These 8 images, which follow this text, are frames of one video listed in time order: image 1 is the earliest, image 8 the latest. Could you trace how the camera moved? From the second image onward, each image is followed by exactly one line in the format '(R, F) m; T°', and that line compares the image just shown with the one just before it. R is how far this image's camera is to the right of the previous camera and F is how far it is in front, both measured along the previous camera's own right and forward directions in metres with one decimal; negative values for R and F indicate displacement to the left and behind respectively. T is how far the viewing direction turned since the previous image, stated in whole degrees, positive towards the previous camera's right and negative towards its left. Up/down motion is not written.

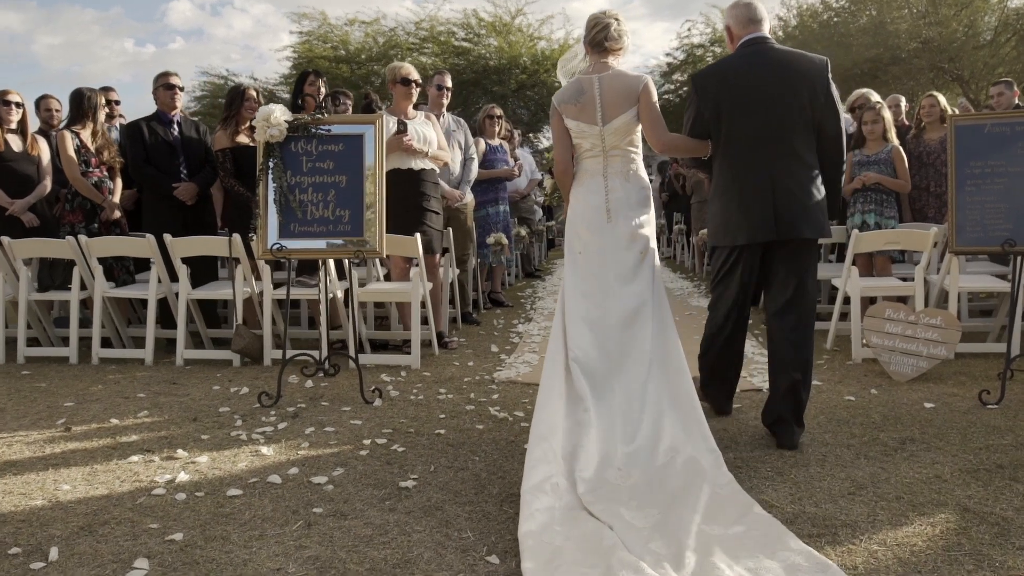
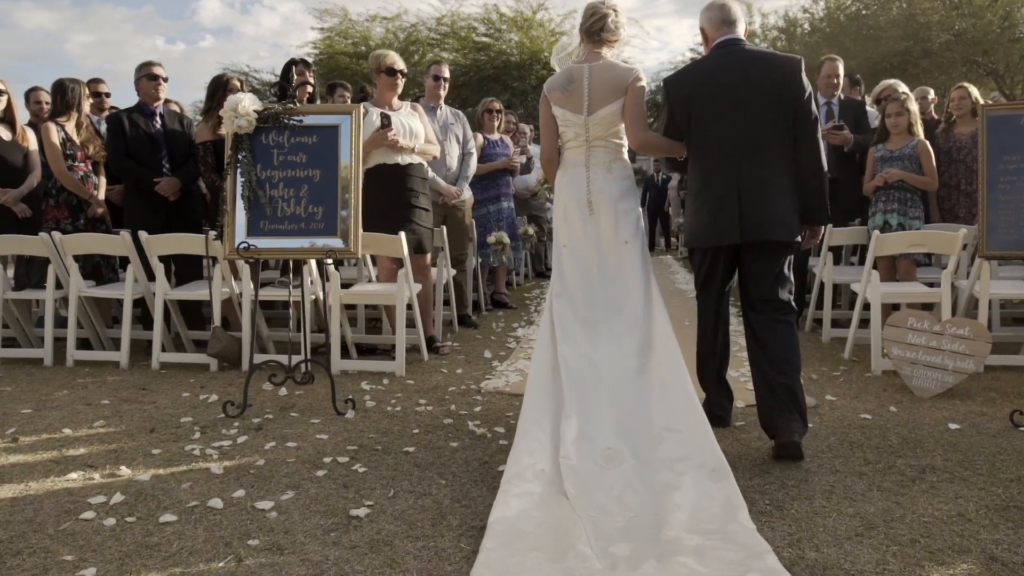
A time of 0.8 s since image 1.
(+0.2, +0.4) m; -2°
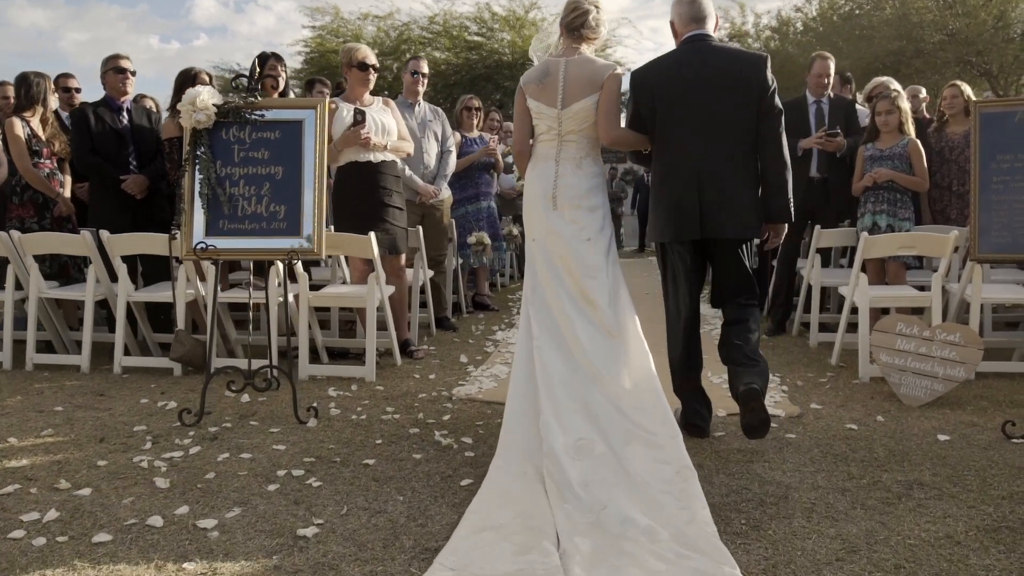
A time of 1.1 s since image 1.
(+0.1, +0.2) m; 0°
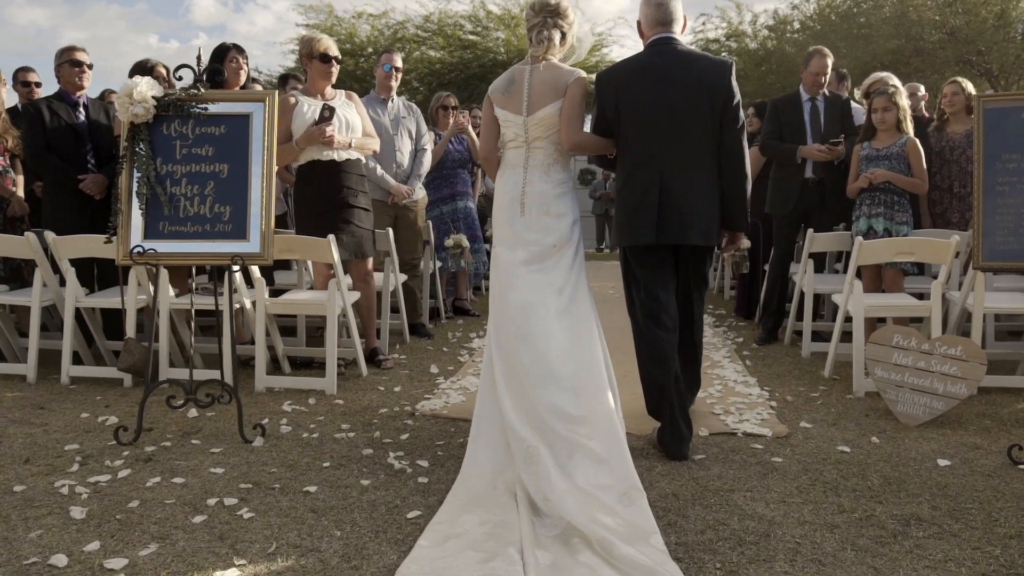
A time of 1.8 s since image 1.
(+0.2, +0.3) m; 0°
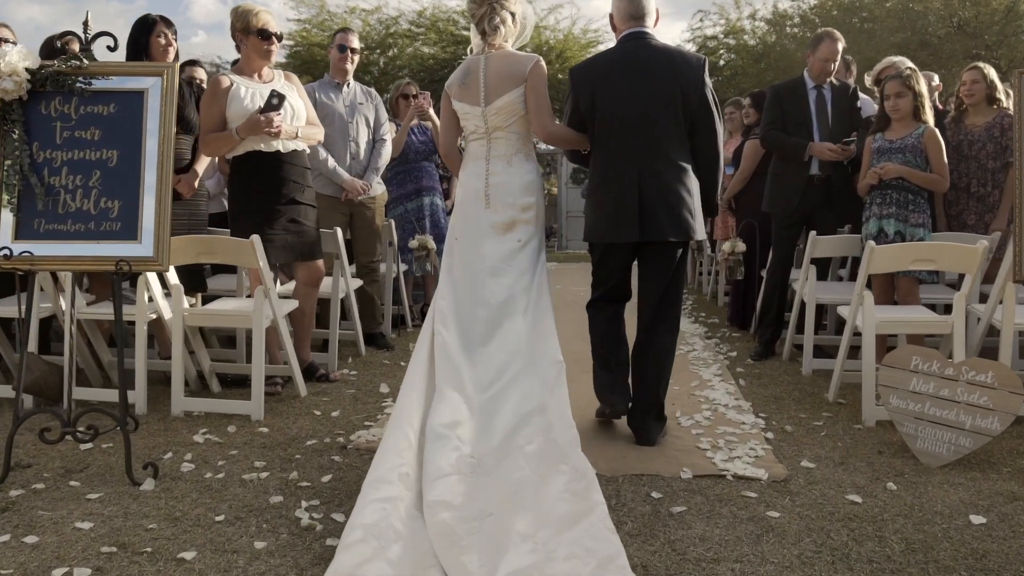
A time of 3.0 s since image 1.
(+0.2, +0.7) m; 0°
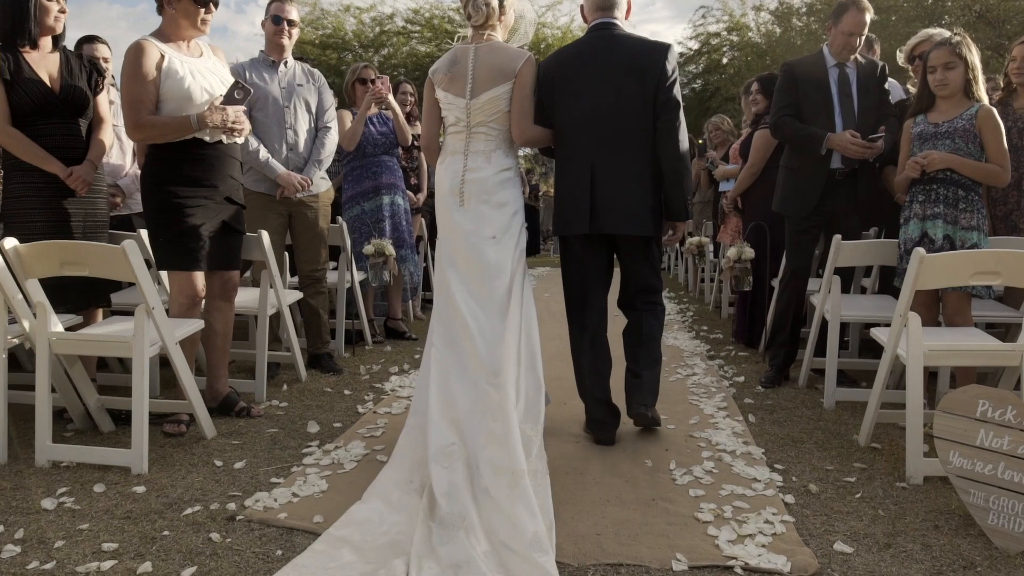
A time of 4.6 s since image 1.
(+0.2, +0.9) m; 0°
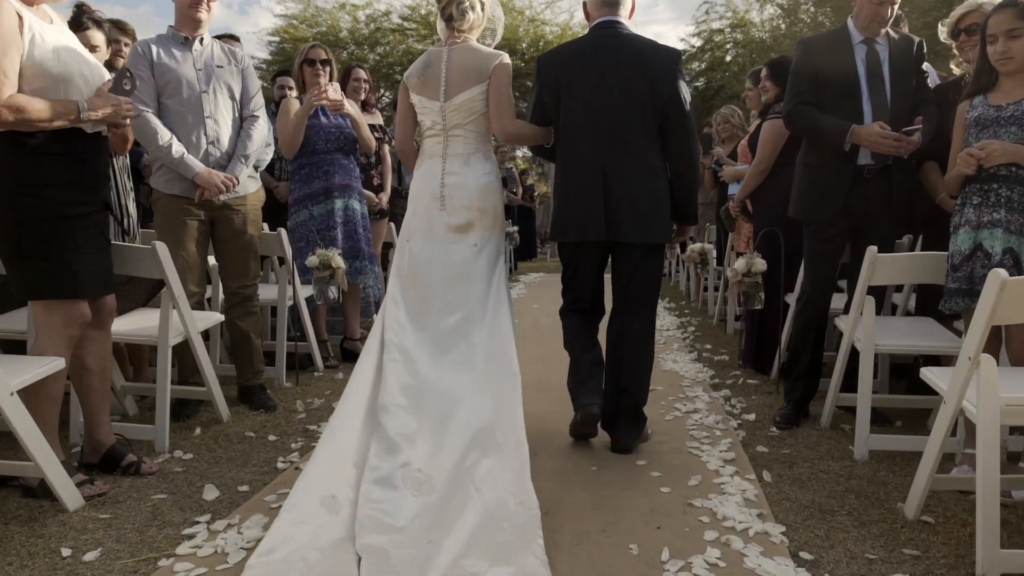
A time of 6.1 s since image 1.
(+0.2, +0.8) m; 0°
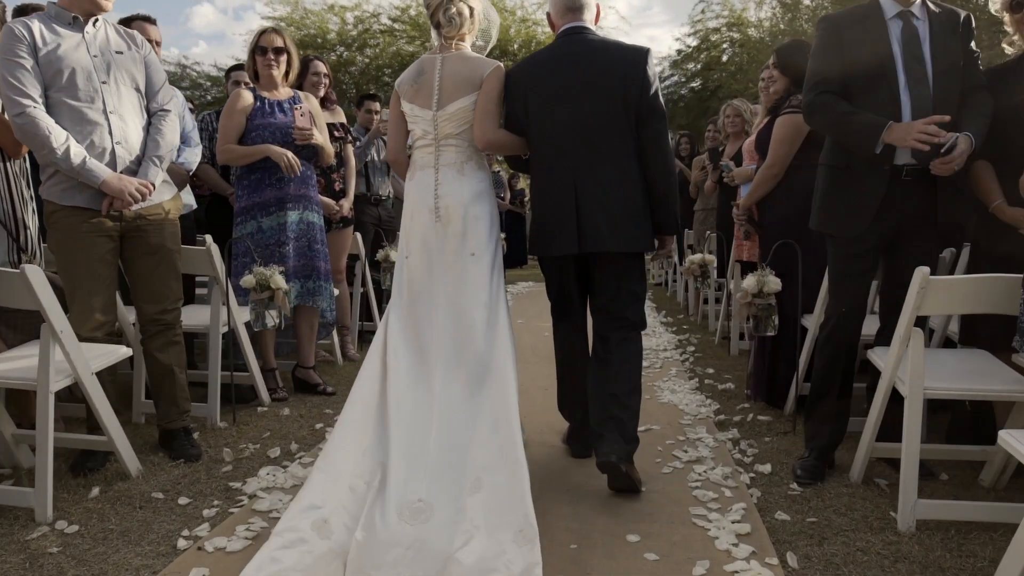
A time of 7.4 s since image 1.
(+0.1, +0.7) m; 0°
